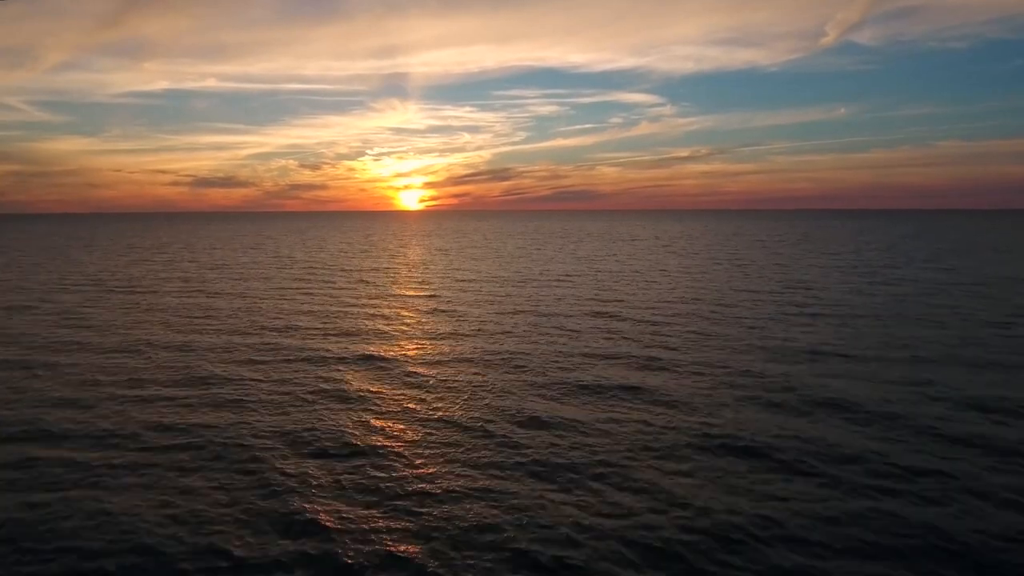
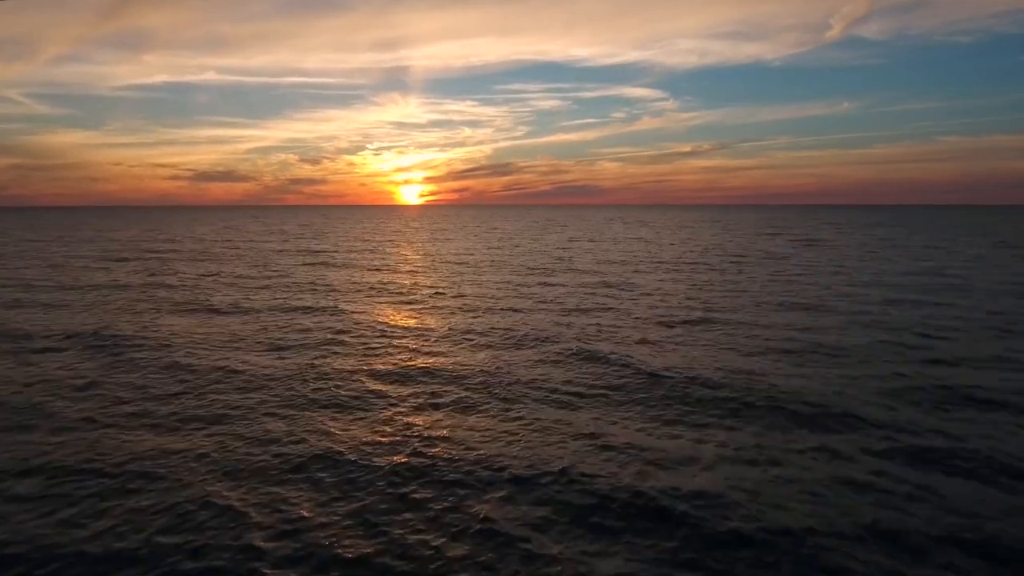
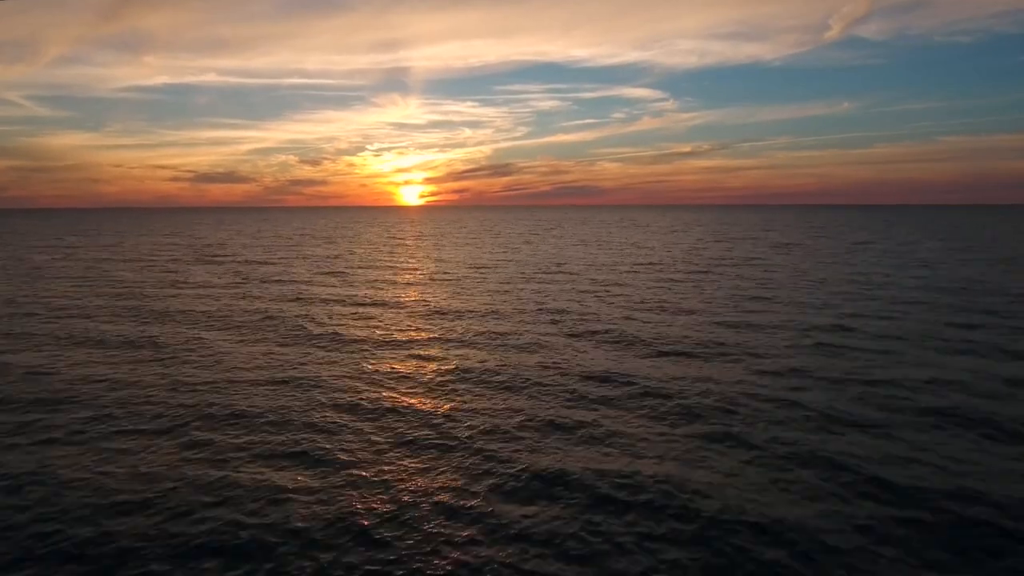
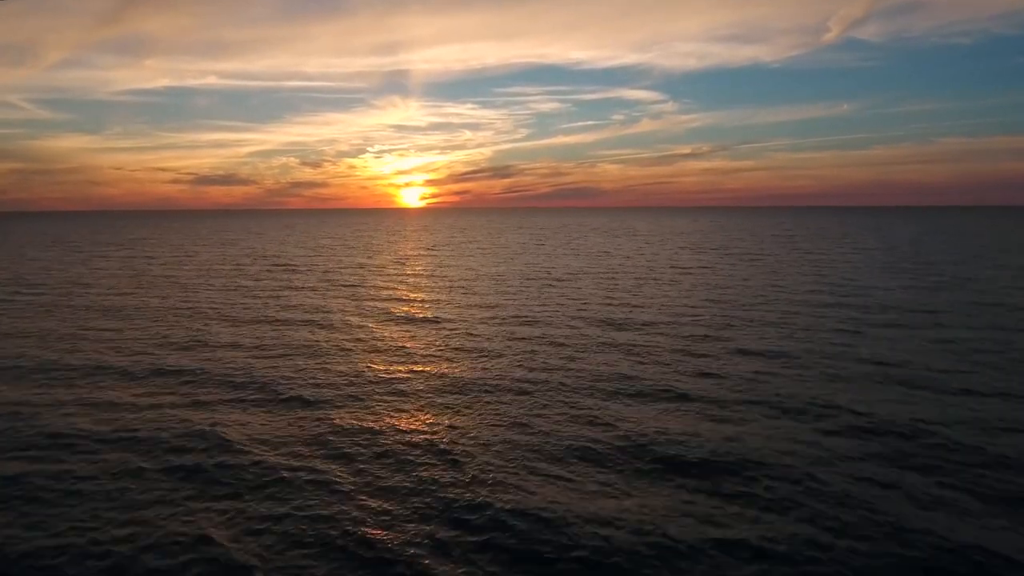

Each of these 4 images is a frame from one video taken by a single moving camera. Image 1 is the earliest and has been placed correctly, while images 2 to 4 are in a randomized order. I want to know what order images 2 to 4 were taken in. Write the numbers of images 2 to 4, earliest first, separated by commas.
4, 3, 2
